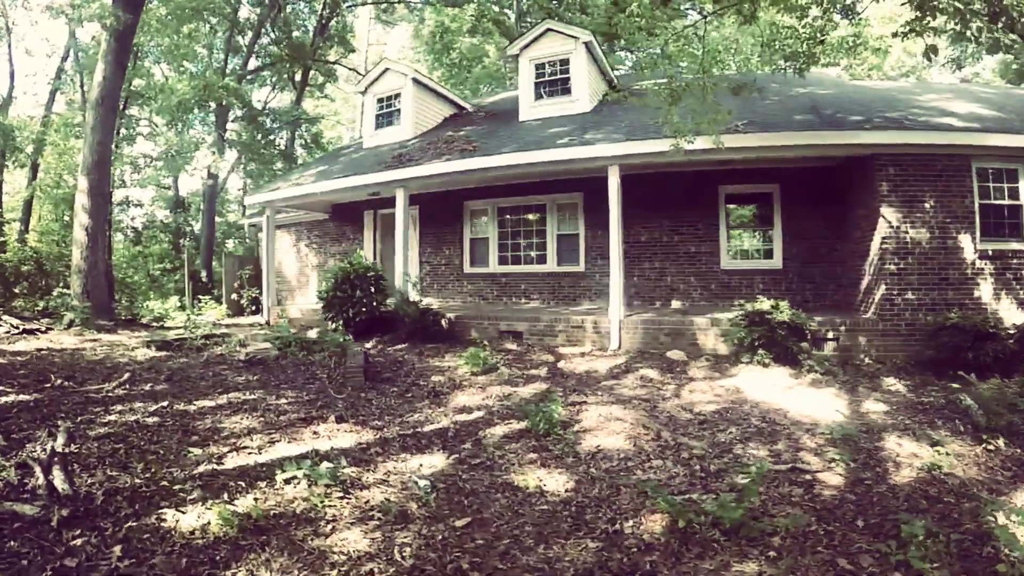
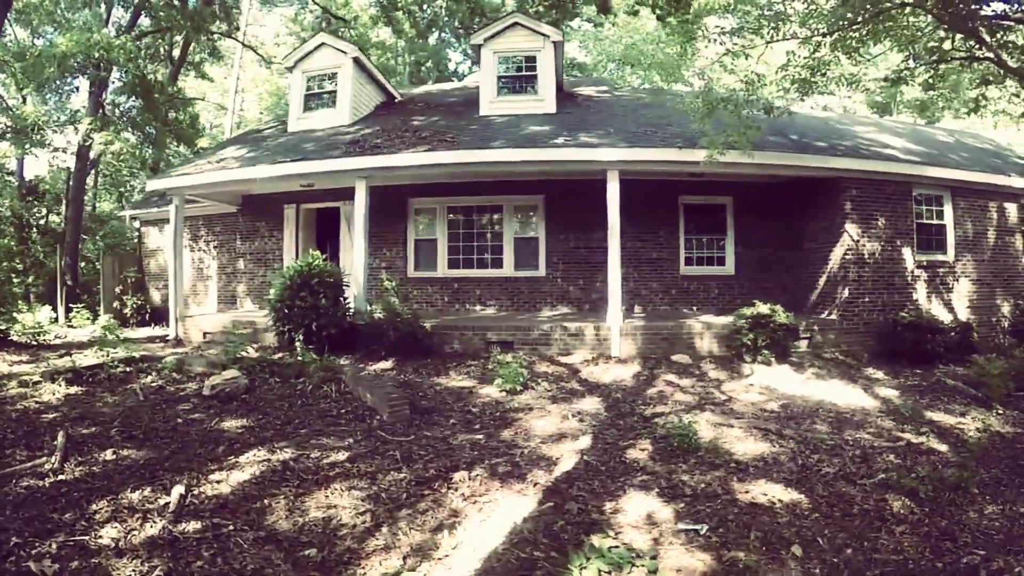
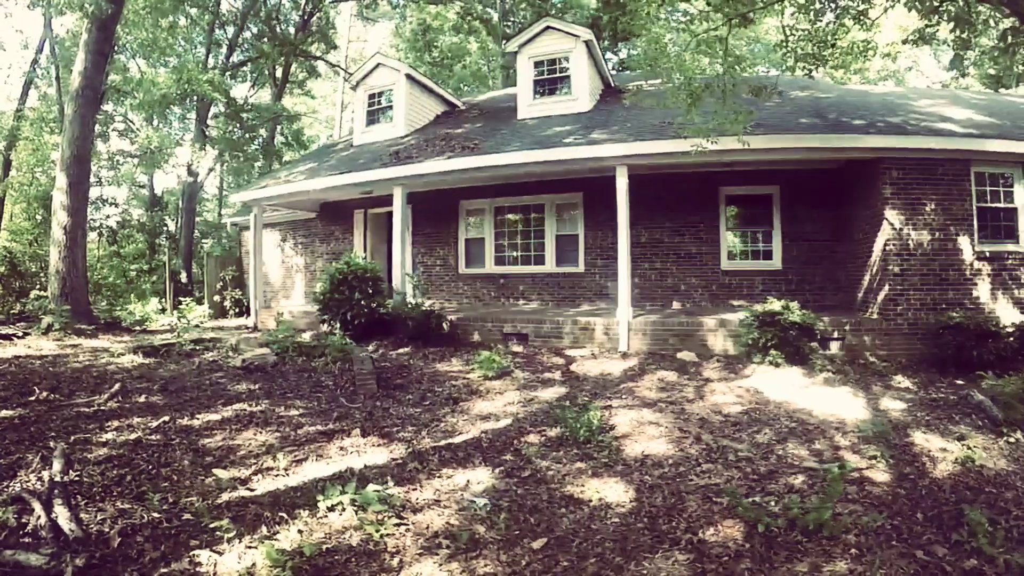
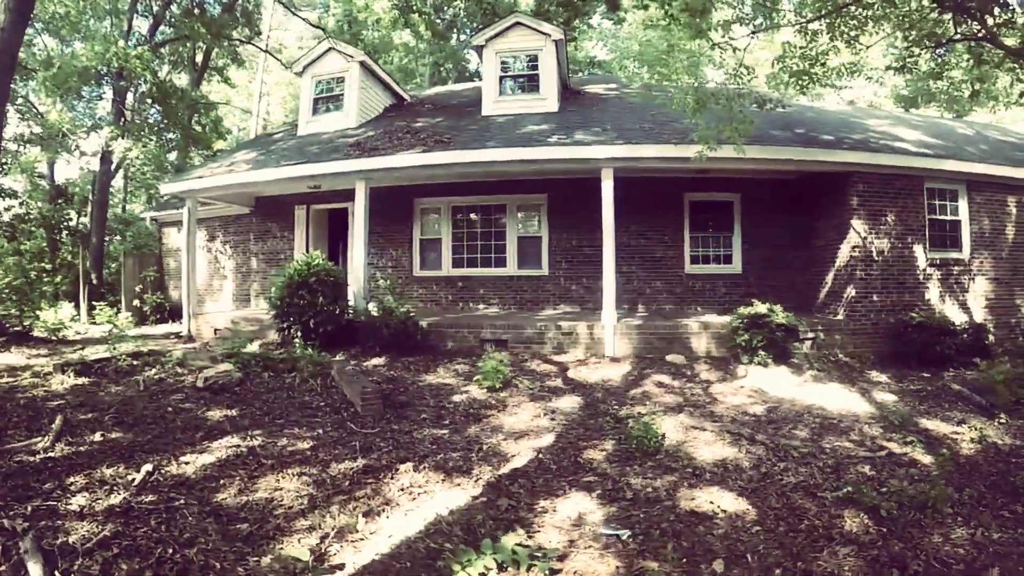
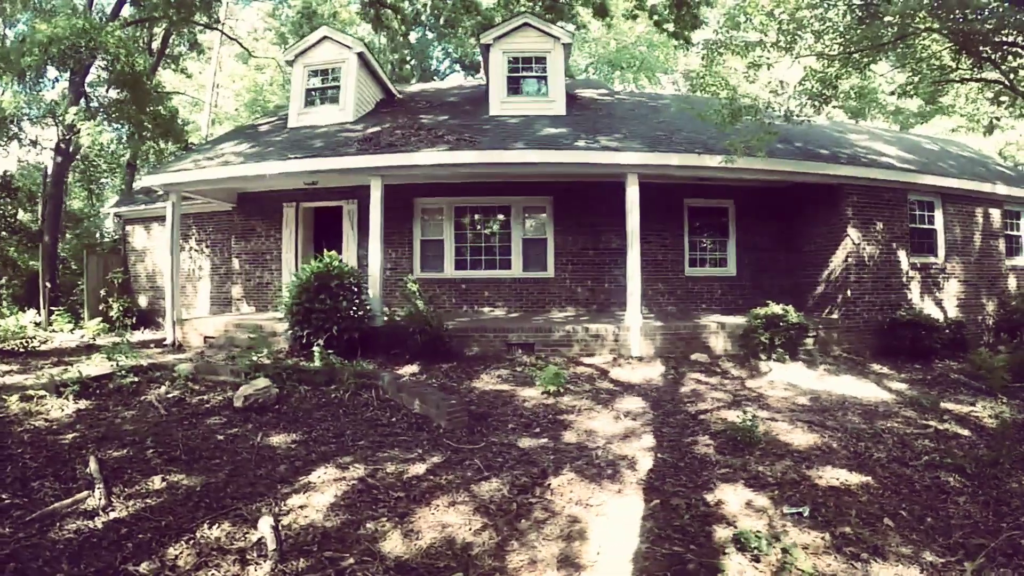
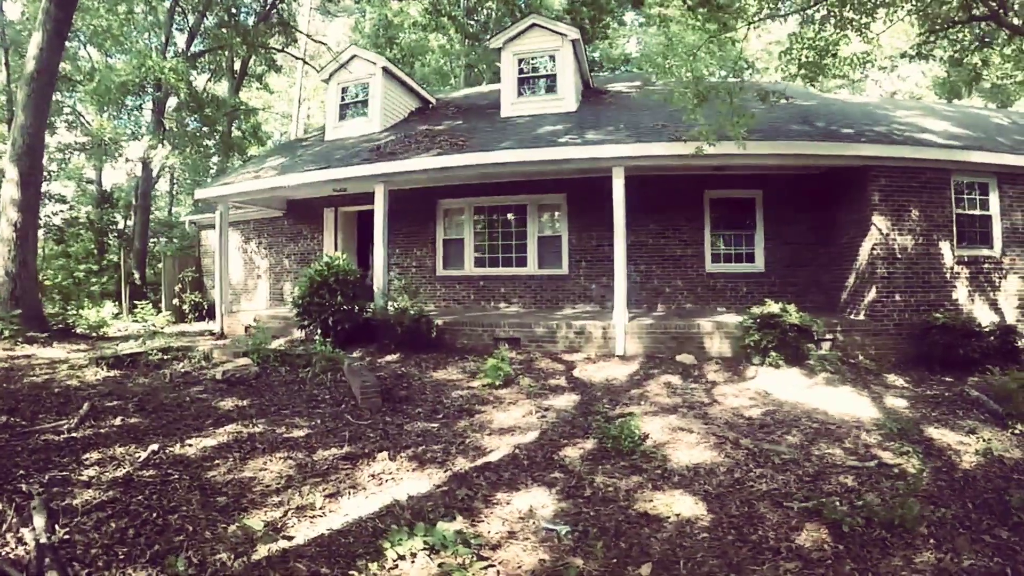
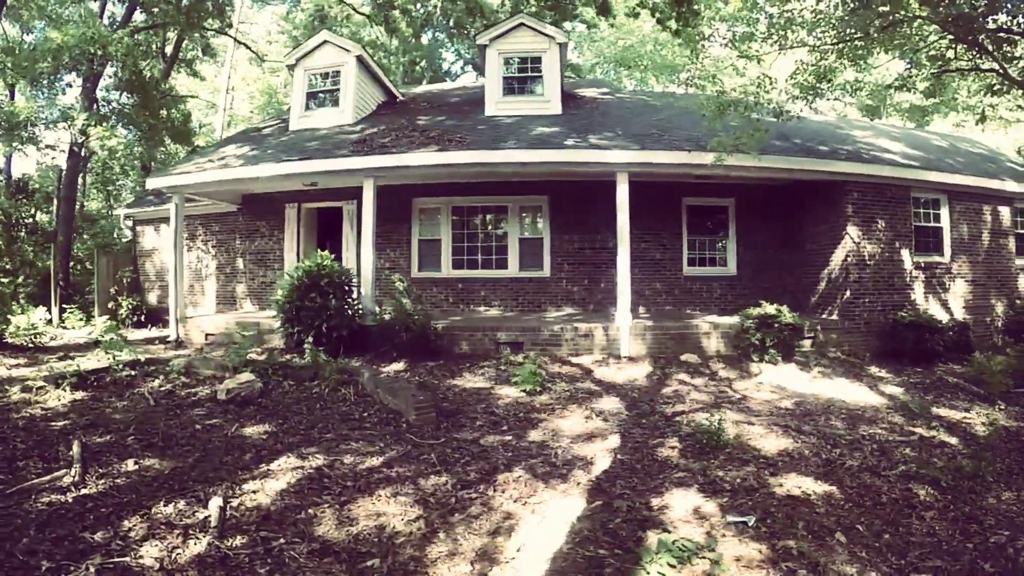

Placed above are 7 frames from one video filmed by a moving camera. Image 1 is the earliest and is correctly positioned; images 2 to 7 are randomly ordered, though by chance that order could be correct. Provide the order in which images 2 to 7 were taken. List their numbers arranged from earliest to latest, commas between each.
3, 6, 4, 2, 7, 5
